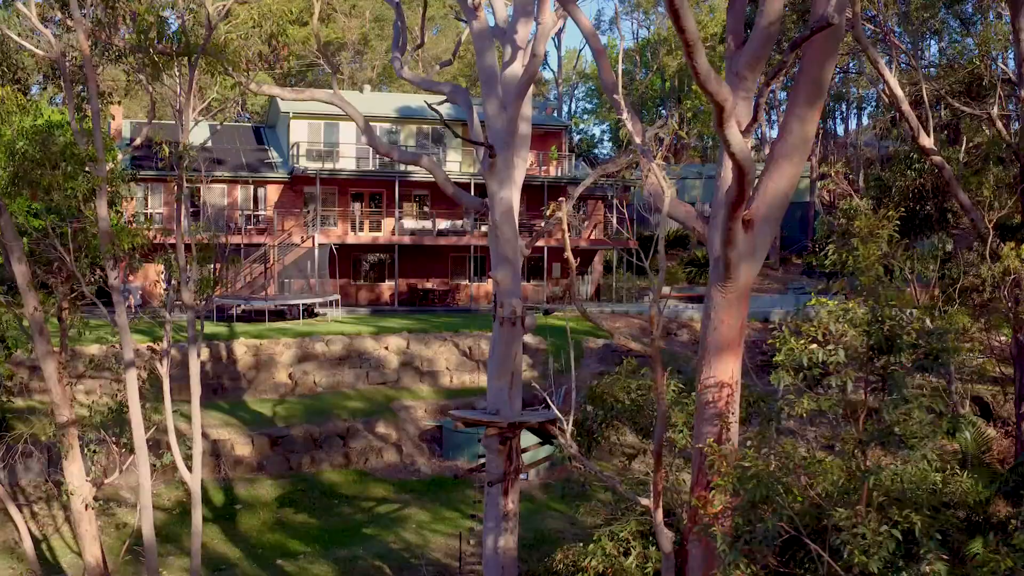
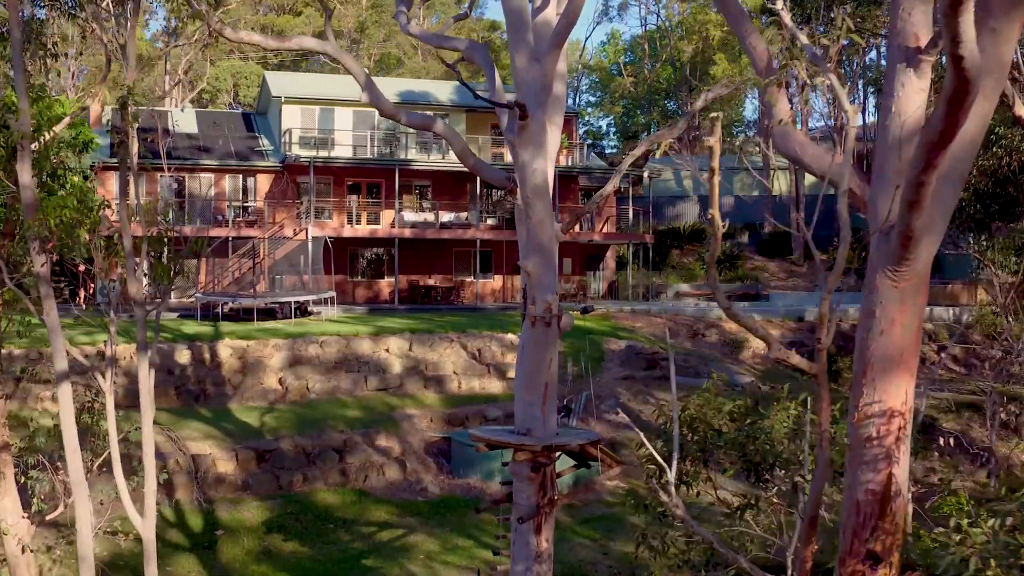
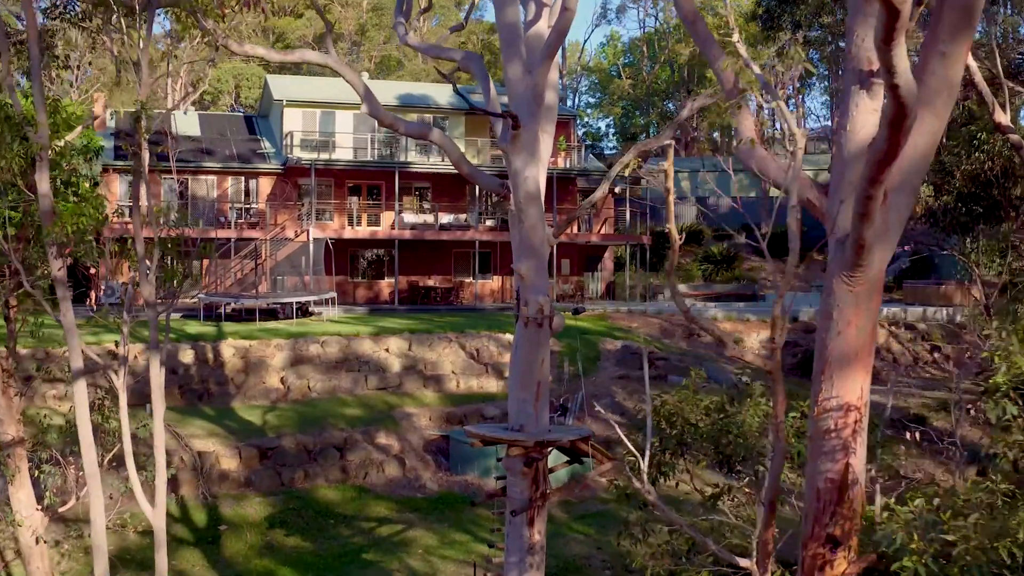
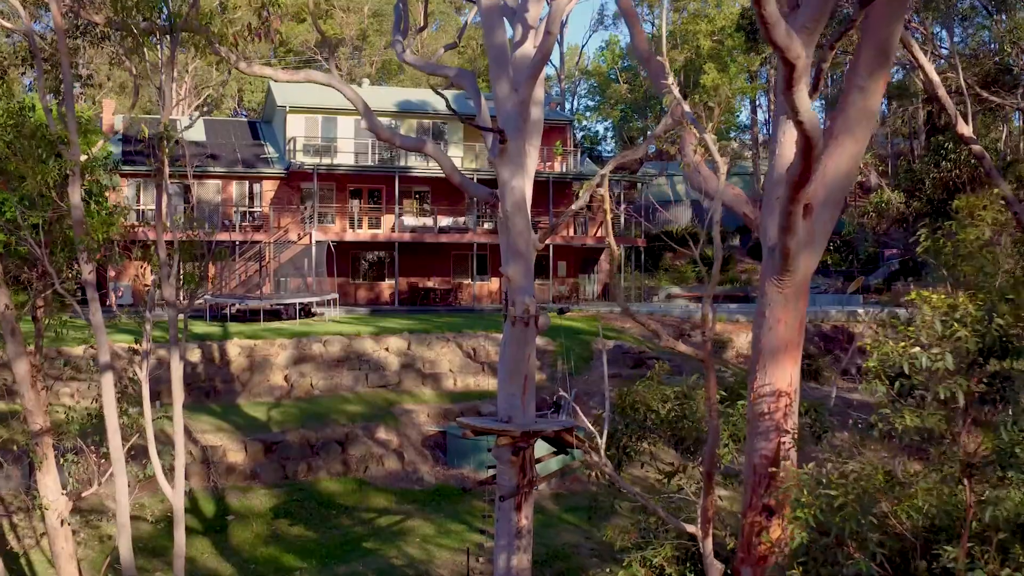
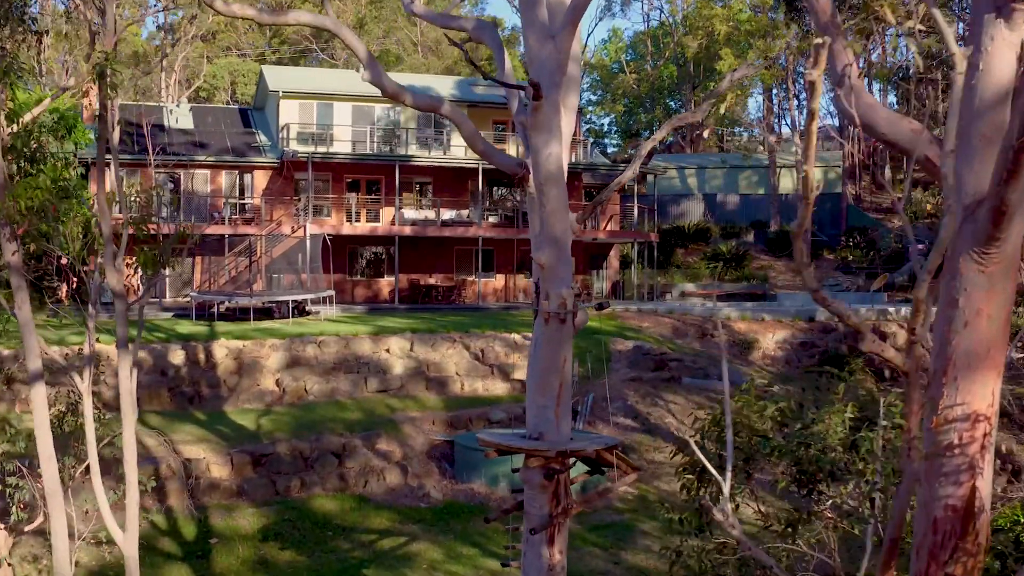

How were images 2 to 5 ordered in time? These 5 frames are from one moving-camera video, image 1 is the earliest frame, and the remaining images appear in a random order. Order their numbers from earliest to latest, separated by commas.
4, 3, 2, 5
